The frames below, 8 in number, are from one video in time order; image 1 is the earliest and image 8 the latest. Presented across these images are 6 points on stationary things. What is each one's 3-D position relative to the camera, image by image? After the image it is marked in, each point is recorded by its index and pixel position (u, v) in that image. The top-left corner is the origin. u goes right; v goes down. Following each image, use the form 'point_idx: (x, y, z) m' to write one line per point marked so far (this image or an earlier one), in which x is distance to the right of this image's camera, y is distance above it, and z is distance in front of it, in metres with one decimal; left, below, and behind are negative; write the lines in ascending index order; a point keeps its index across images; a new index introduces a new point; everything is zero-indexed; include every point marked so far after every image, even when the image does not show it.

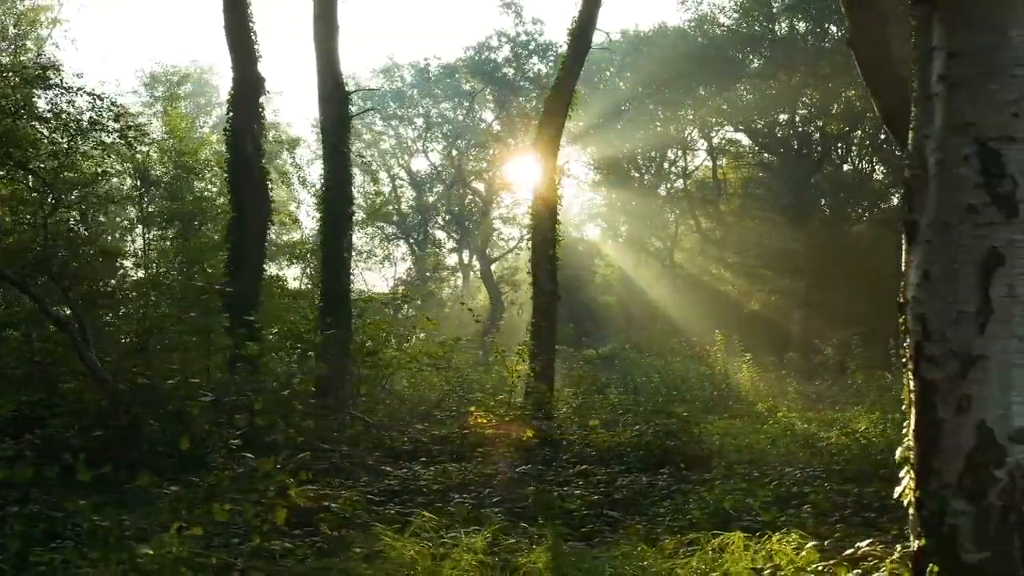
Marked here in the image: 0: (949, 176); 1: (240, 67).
0: (+1.8, +0.5, +4.0) m
1: (-3.8, +3.1, +13.5) m
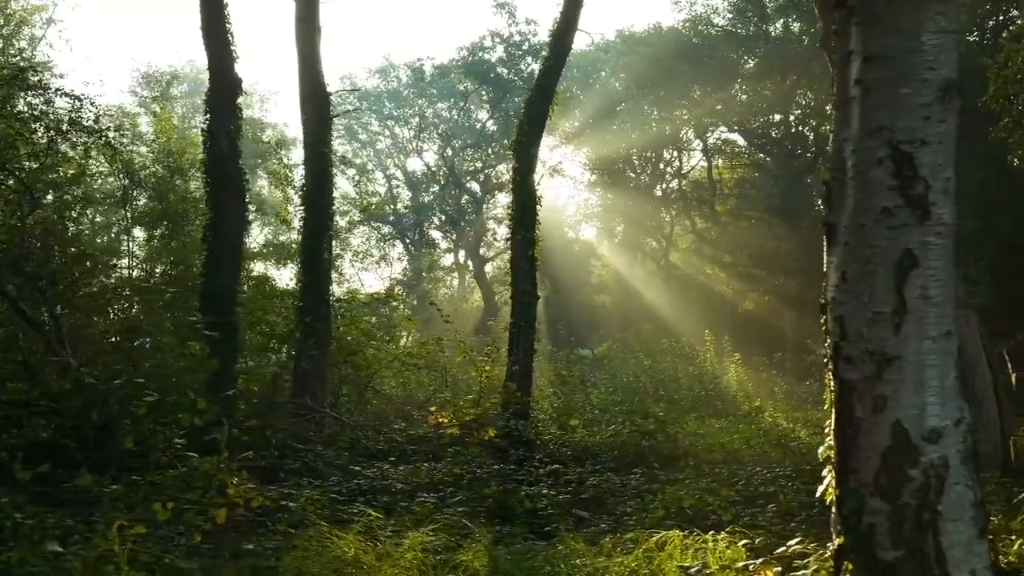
0: (+1.5, +0.5, +4.1) m
1: (-4.2, +3.1, +13.6) m
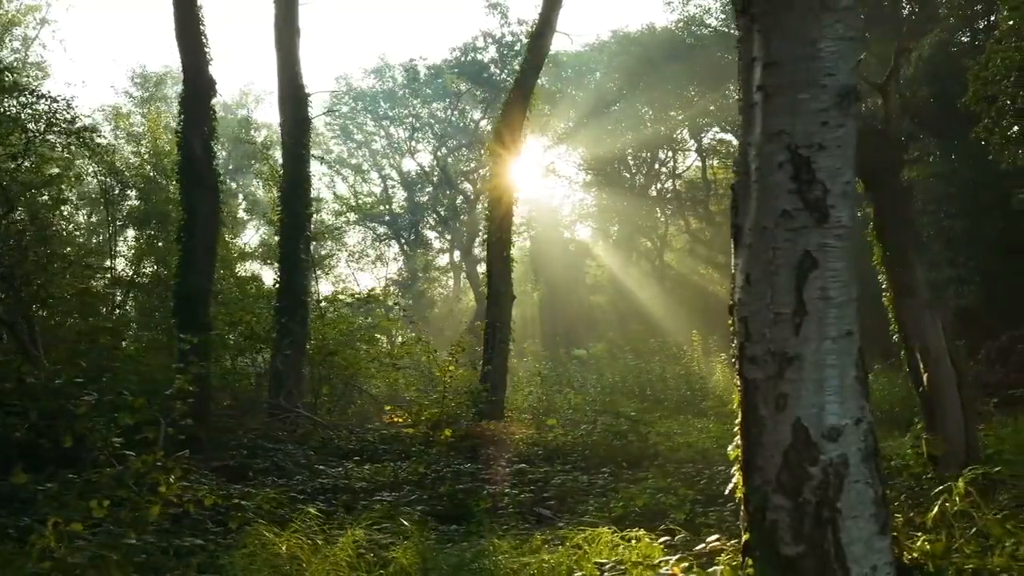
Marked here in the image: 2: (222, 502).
0: (+1.1, +0.5, +4.2) m
1: (-4.6, +3.1, +13.7) m
2: (-2.4, -1.8, +7.7) m
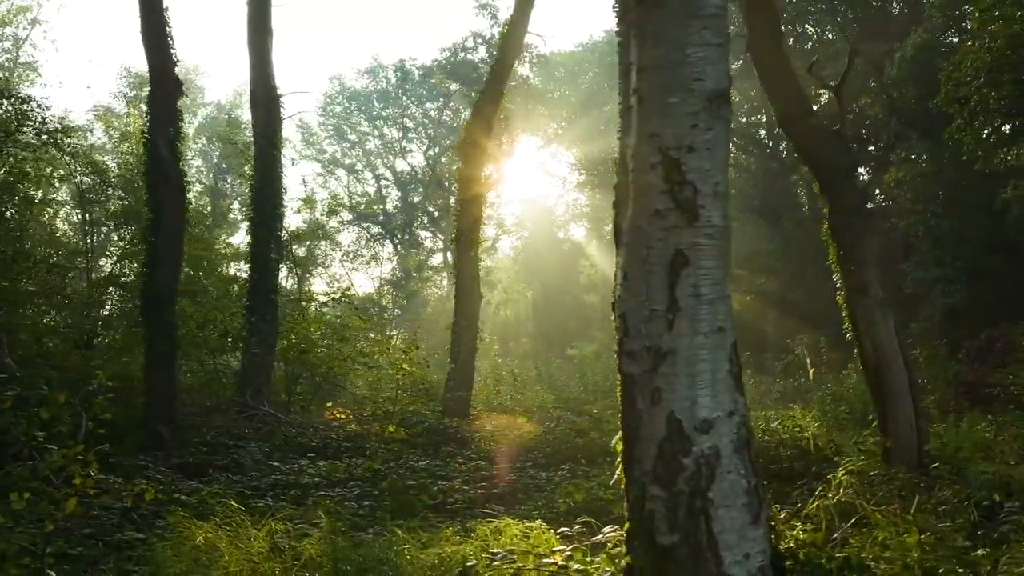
0: (+0.6, +0.5, +4.3) m
1: (-5.1, +3.1, +13.8) m
2: (-2.9, -1.7, +7.9) m
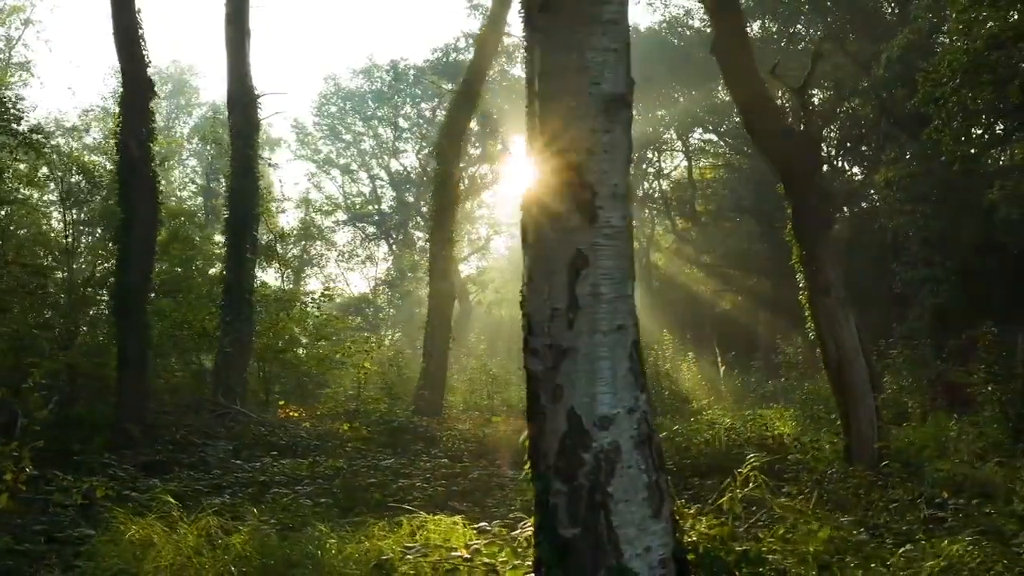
0: (+0.1, +0.5, +4.4) m
1: (-5.5, +3.1, +13.9) m
2: (-3.4, -1.7, +8.0) m
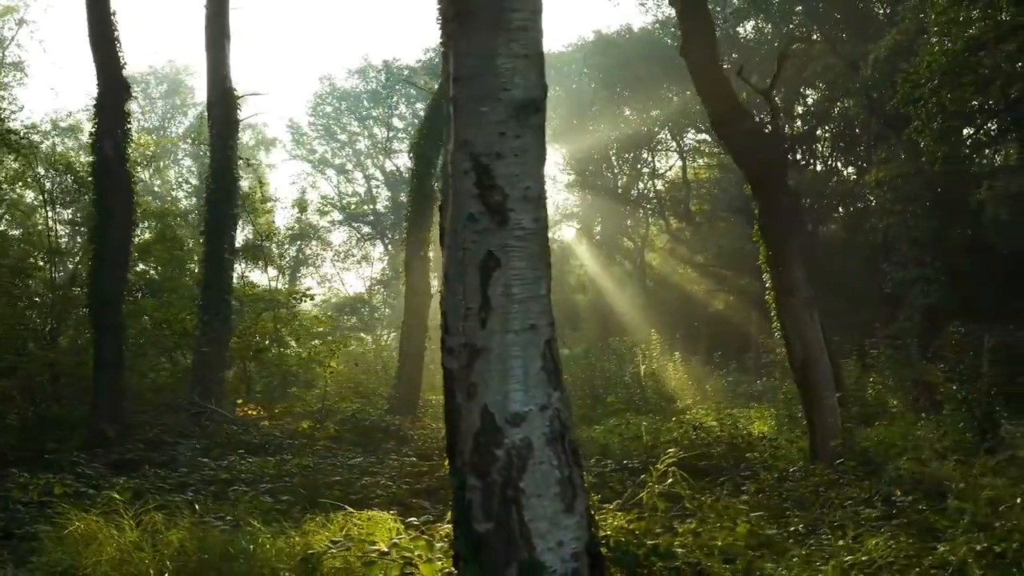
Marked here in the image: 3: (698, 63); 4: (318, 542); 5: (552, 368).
0: (-0.3, +0.5, +4.5) m
1: (-5.9, +3.1, +14.0) m
2: (-3.8, -1.7, +8.1) m
3: (+2.2, +2.6, +11.1) m
4: (-1.1, -1.4, +5.2) m
5: (+0.2, -0.4, +4.6) m
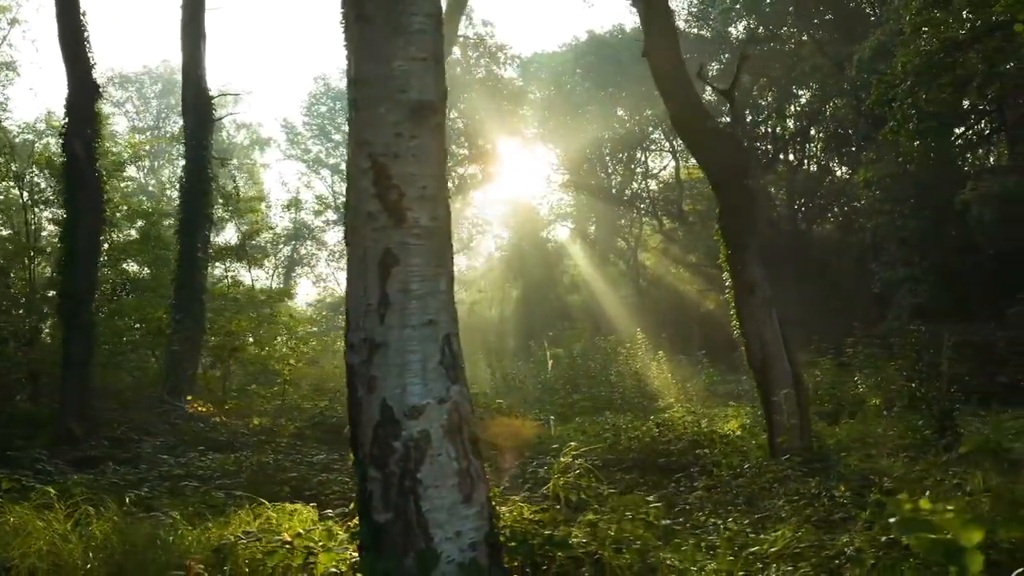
0: (-0.7, +0.5, +4.7) m
1: (-6.4, +3.2, +14.1) m
2: (-4.3, -1.7, +8.2) m
3: (+1.7, +2.6, +11.2) m
4: (-1.5, -1.4, +5.3) m
5: (-0.3, -0.4, +4.7) m
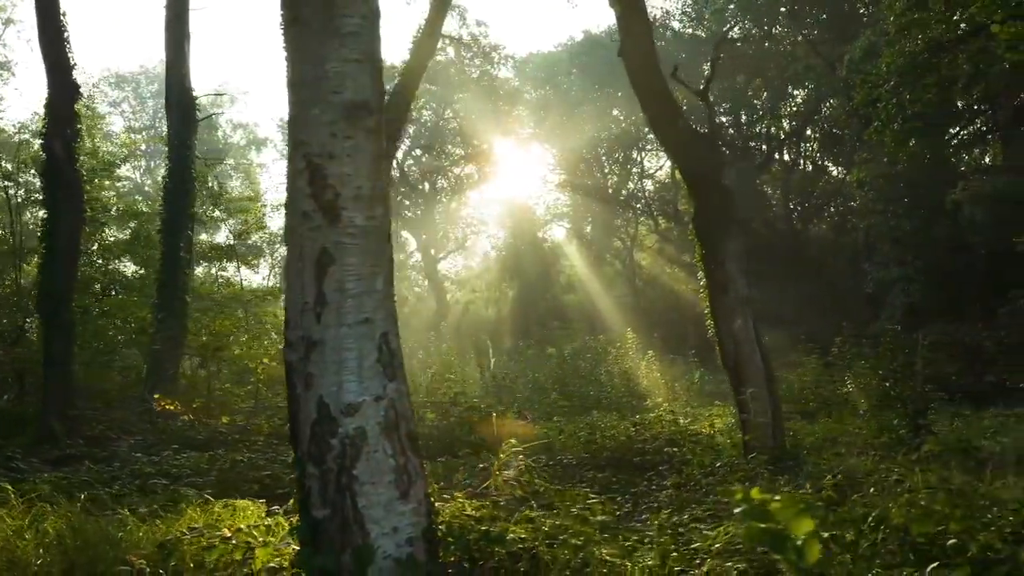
0: (-1.1, +0.5, +4.7) m
1: (-6.8, +3.2, +14.2) m
2: (-4.6, -1.7, +8.3) m
3: (+1.4, +2.6, +11.3) m
4: (-1.9, -1.4, +5.4) m
5: (-0.6, -0.4, +4.8) m
